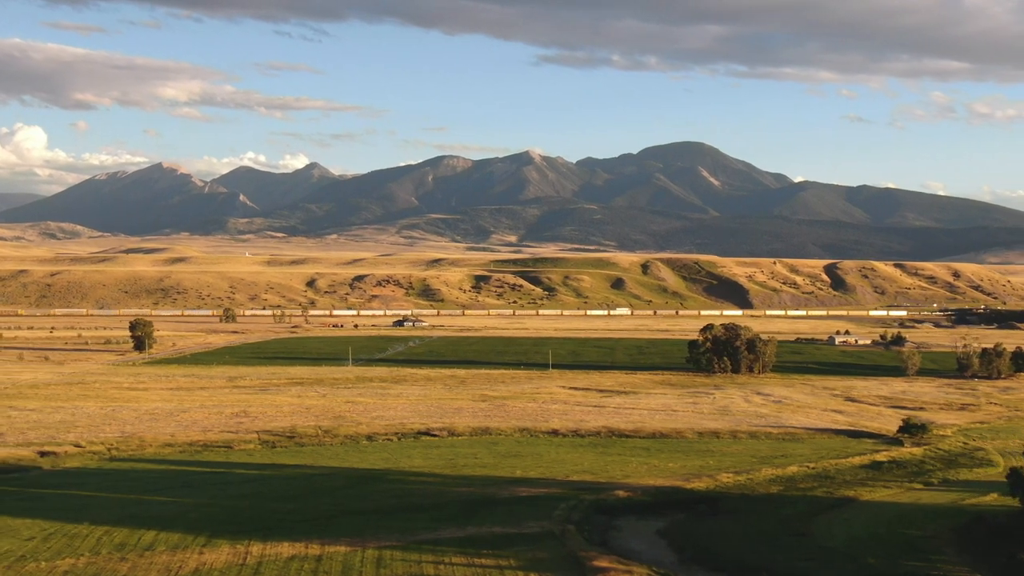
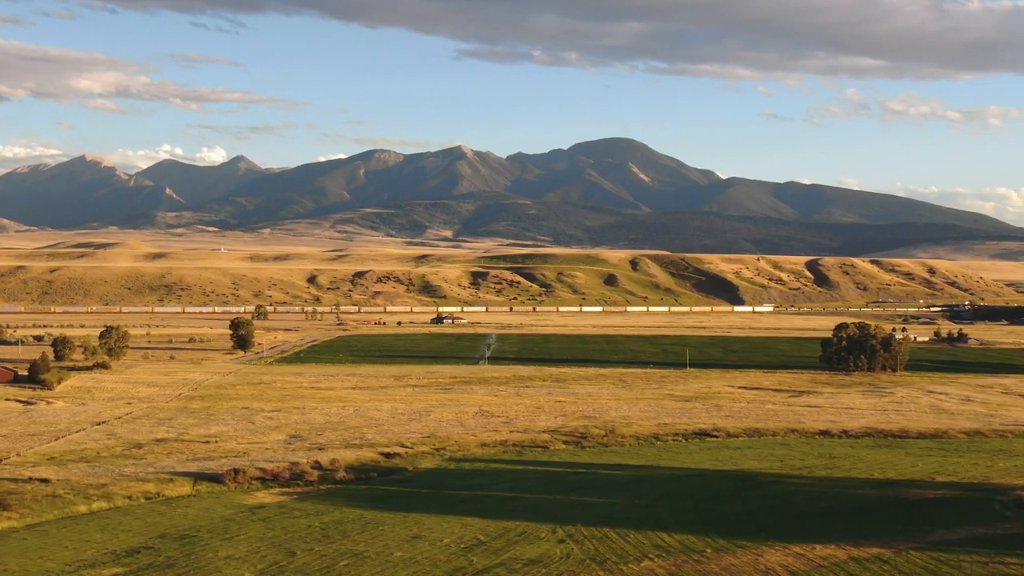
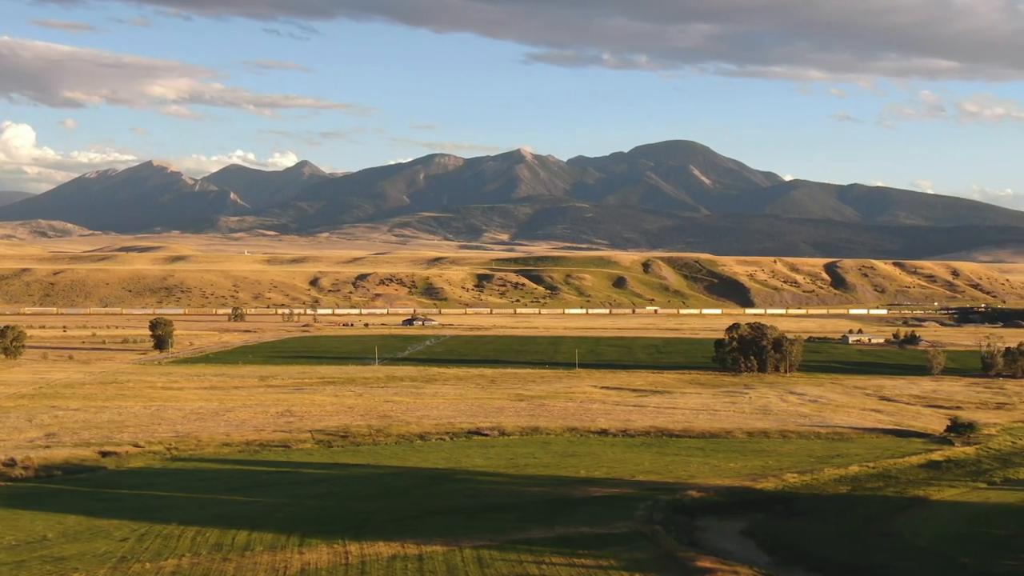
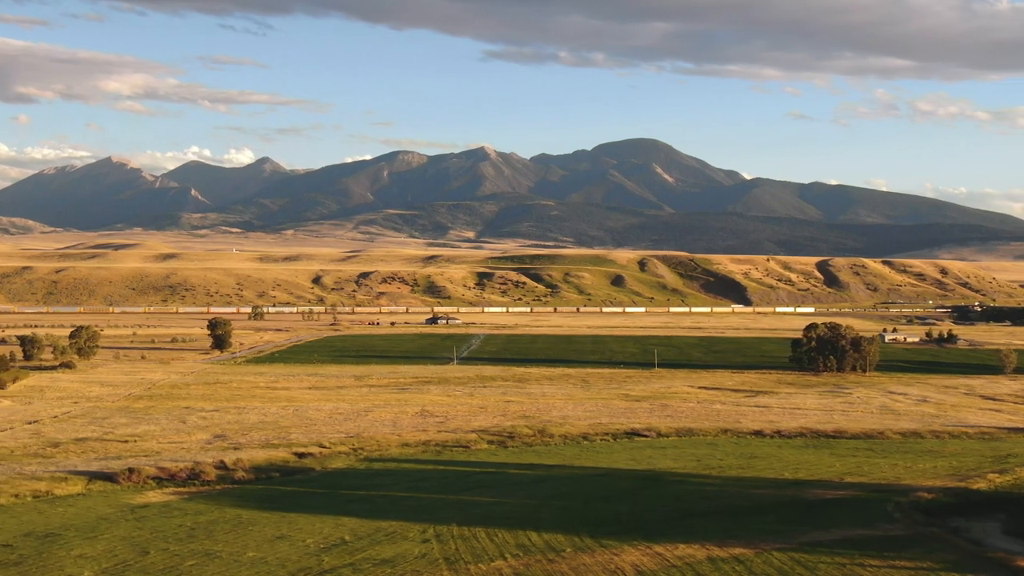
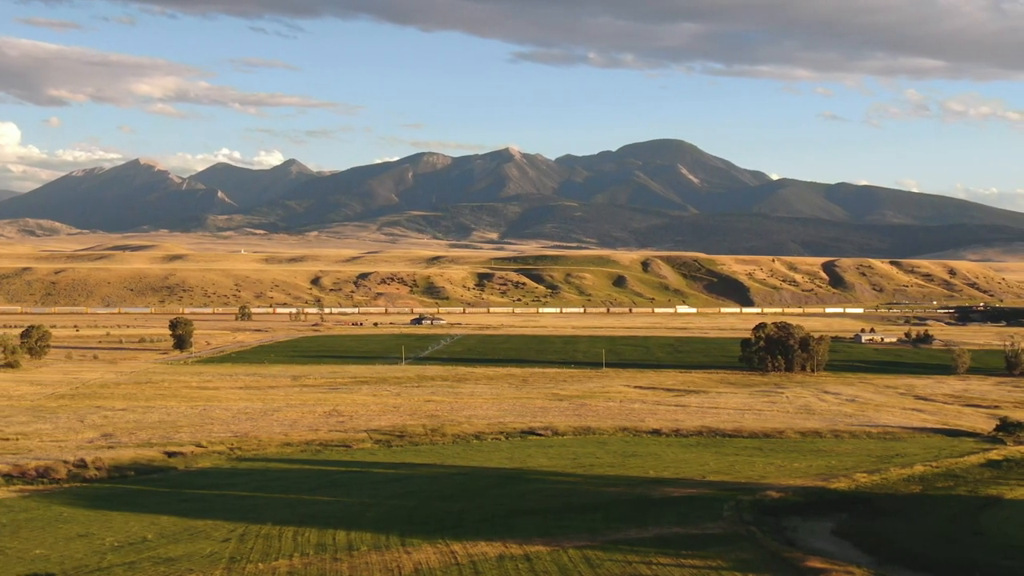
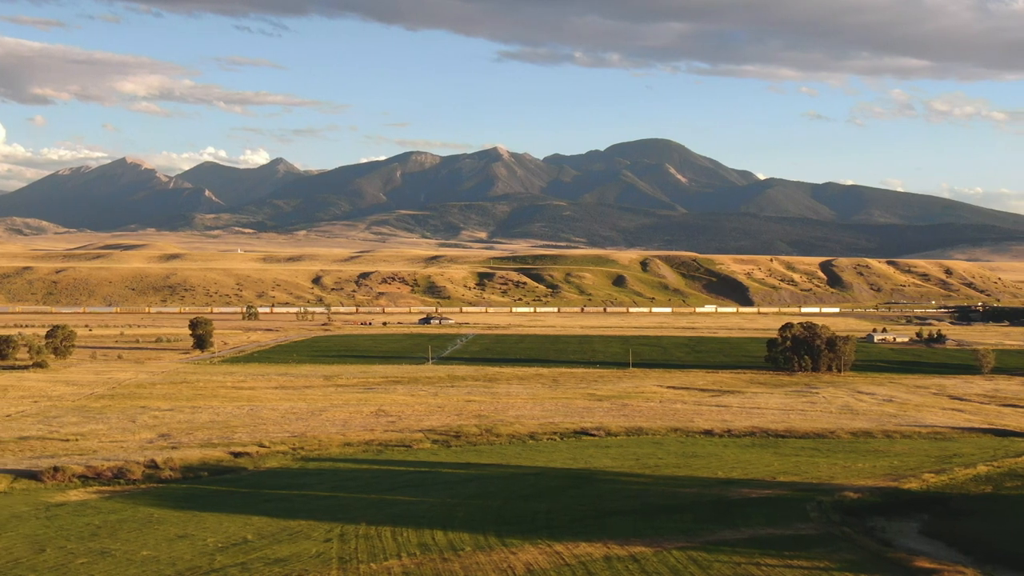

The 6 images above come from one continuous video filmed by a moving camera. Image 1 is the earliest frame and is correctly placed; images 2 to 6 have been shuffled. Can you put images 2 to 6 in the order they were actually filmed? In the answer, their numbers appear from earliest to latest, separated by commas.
3, 5, 6, 4, 2
